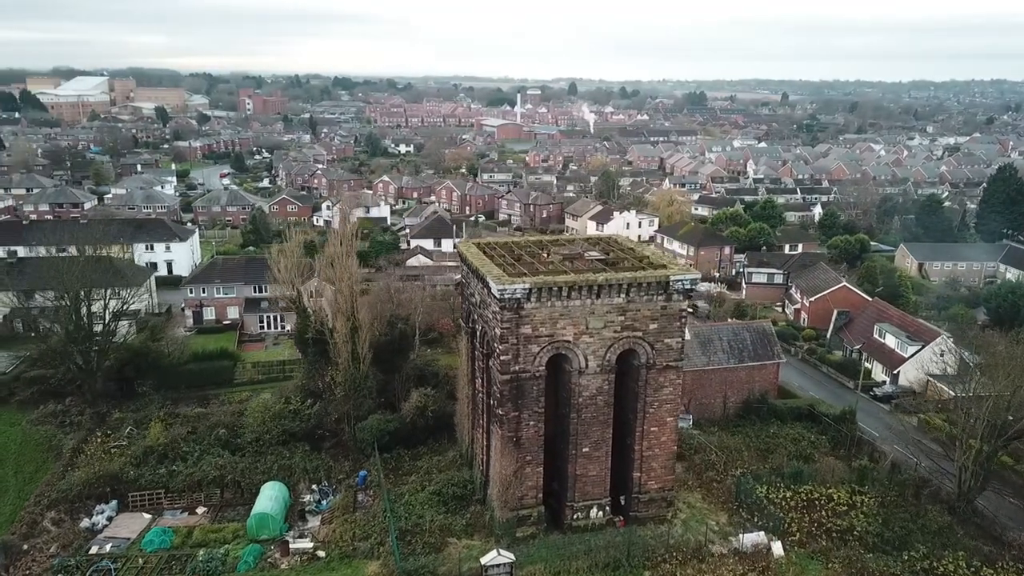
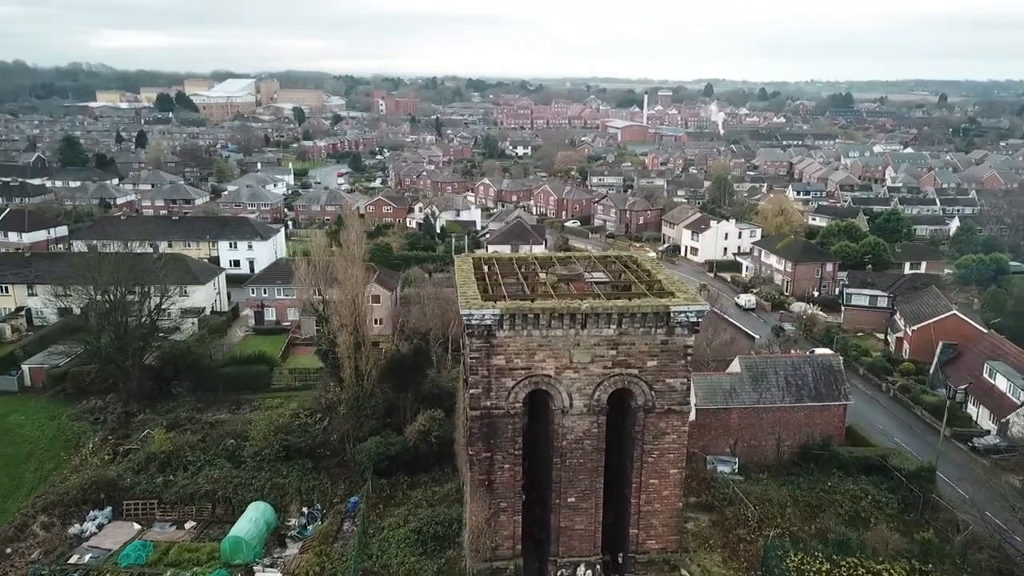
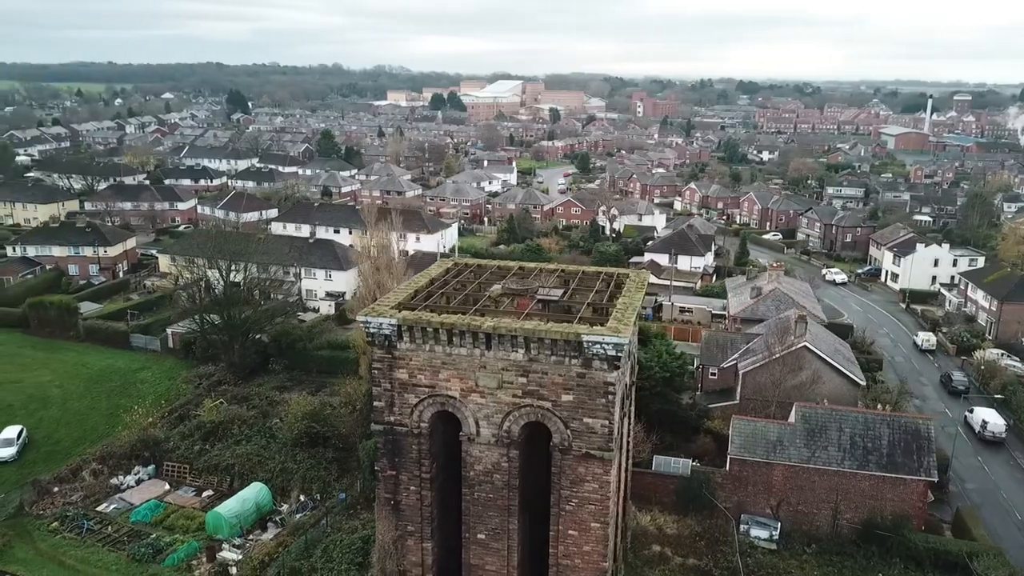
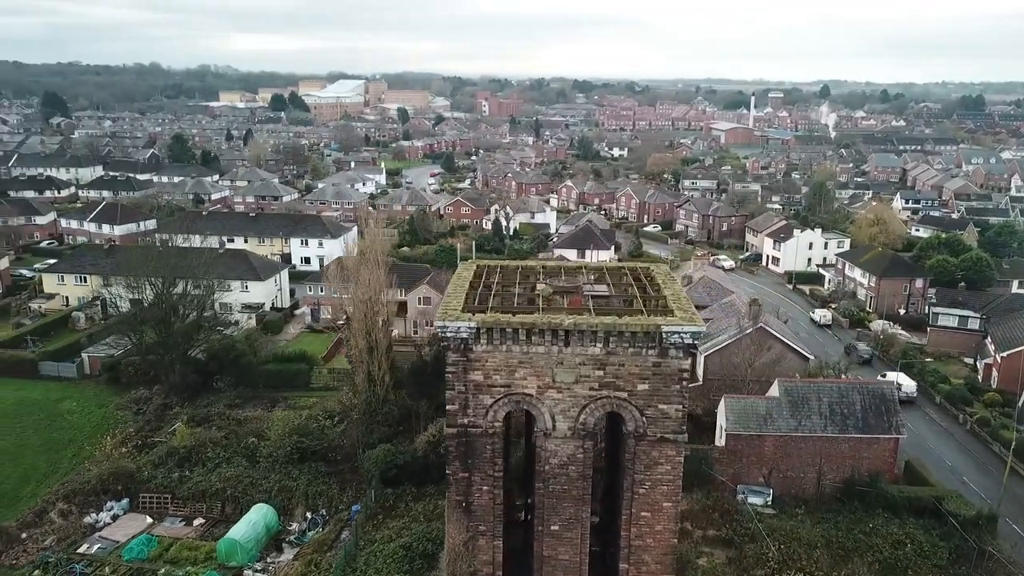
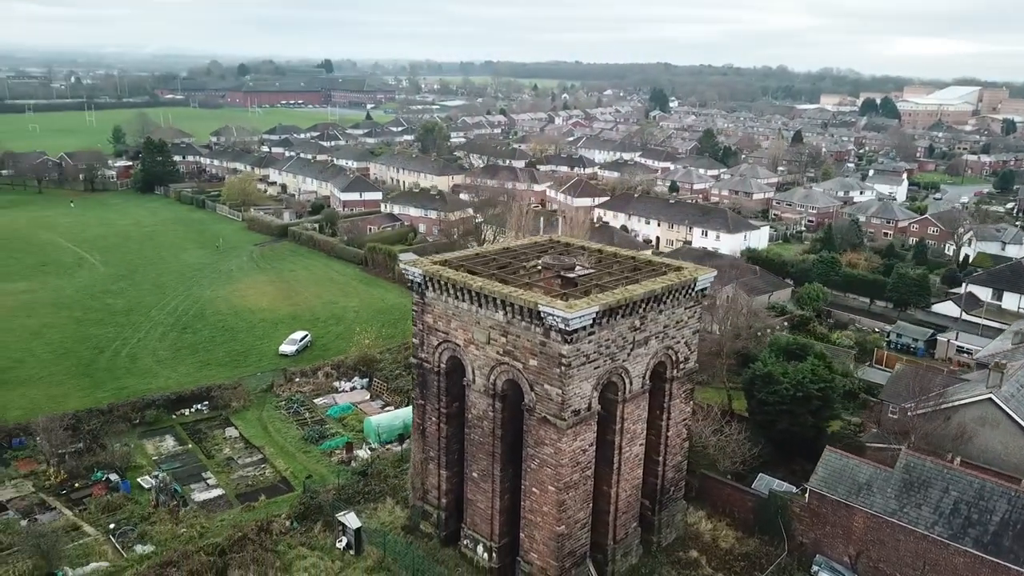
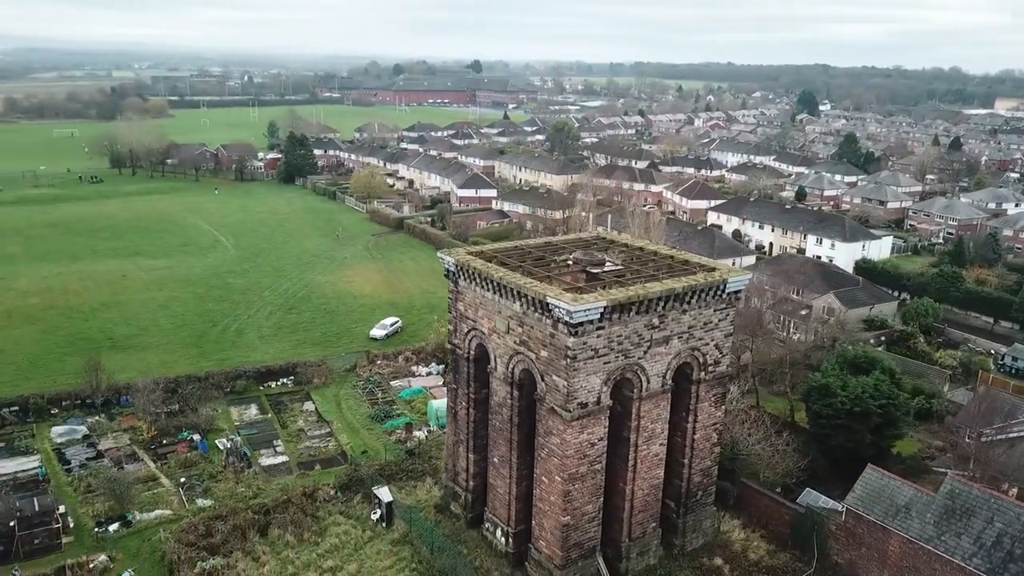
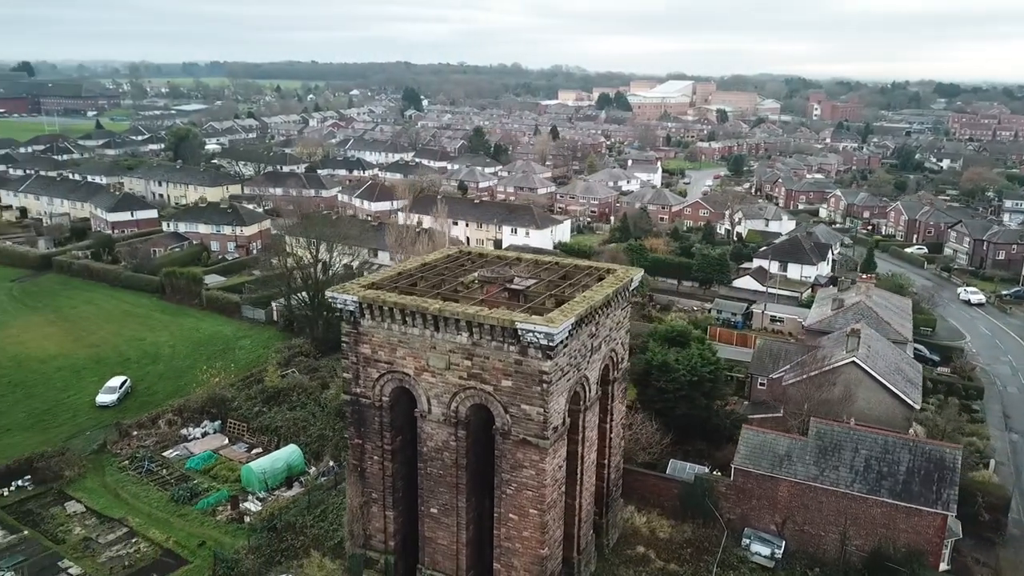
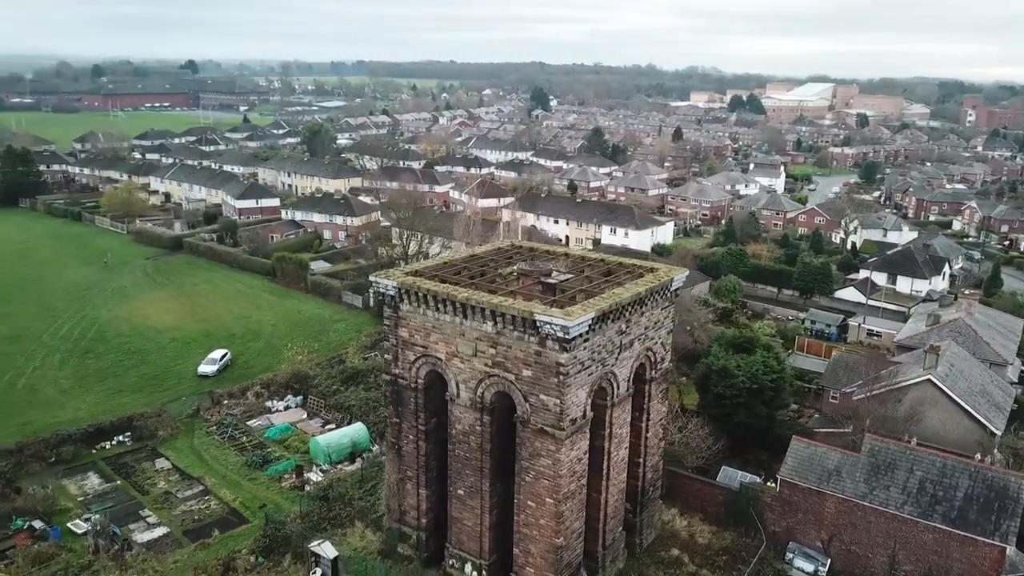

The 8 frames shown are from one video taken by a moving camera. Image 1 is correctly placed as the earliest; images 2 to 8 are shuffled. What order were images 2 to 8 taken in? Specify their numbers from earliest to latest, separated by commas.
2, 4, 3, 7, 8, 5, 6
